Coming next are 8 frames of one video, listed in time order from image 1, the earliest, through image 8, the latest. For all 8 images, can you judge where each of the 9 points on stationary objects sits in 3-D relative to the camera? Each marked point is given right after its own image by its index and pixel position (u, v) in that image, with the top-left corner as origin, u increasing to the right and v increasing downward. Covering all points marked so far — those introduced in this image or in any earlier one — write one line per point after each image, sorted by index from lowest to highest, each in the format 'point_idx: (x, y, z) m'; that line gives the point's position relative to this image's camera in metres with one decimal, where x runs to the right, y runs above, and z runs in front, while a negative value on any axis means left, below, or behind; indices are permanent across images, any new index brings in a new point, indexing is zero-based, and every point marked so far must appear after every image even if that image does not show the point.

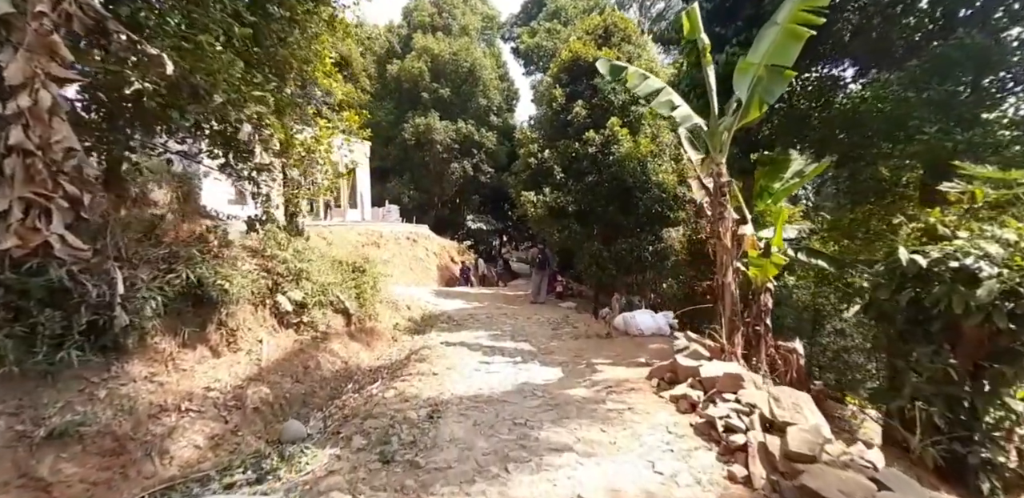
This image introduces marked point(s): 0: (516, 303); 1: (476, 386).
0: (+0.1, -1.5, +13.6) m
1: (-0.4, -1.5, +5.6) m
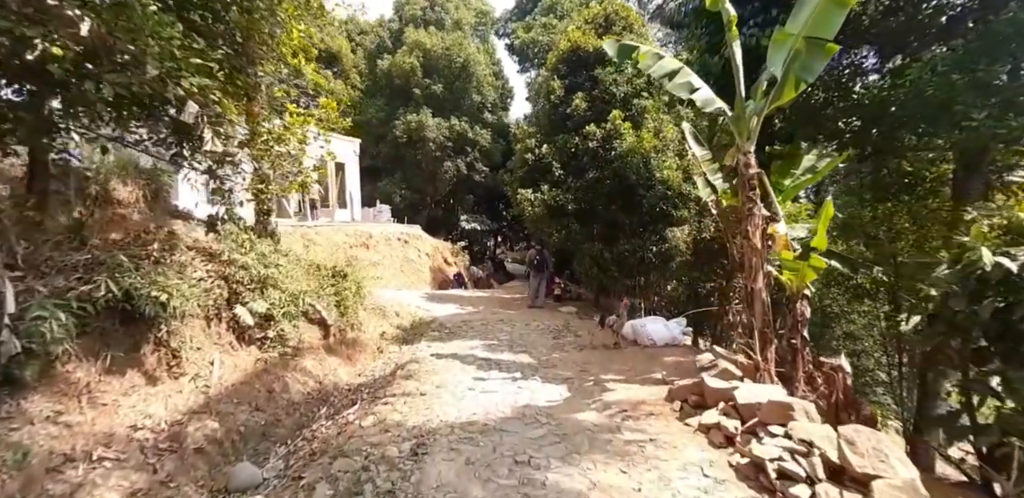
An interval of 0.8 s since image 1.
0: (0.0, -1.5, +12.9) m
1: (-0.4, -1.6, +4.9) m
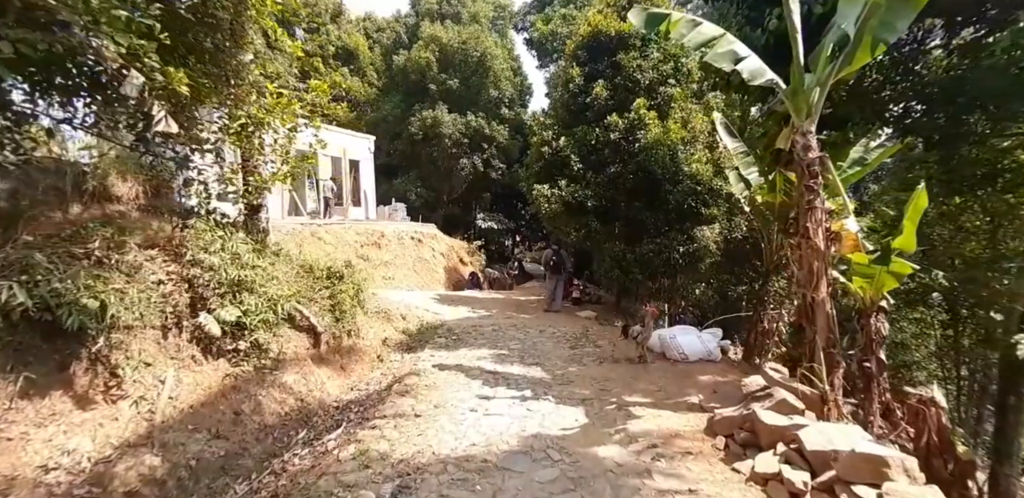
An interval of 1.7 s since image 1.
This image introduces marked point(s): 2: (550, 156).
0: (+0.4, -1.5, +12.1) m
1: (-0.3, -1.6, +4.1) m
2: (+0.9, +2.3, +12.6) m
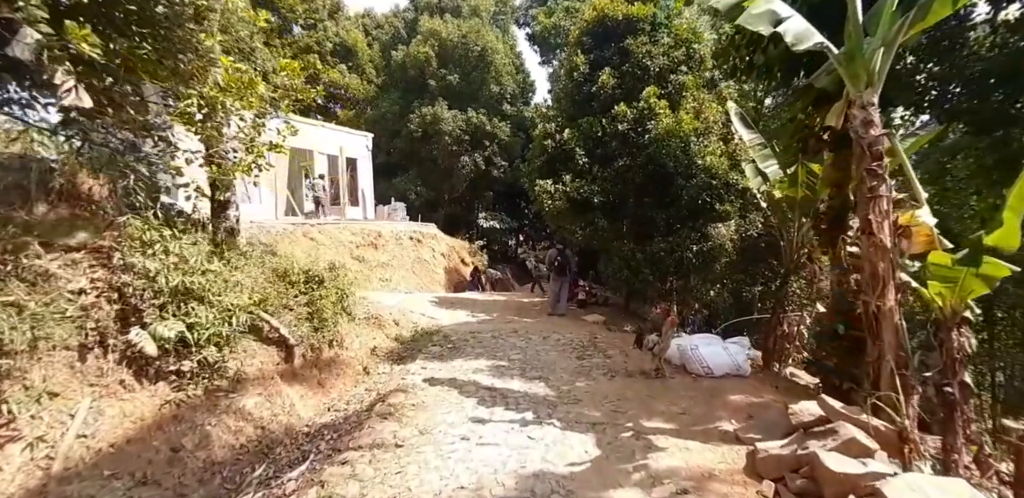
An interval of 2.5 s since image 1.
0: (+0.4, -1.5, +11.4) m
1: (-0.4, -1.6, +3.4) m
2: (+0.9, +2.3, +11.8) m
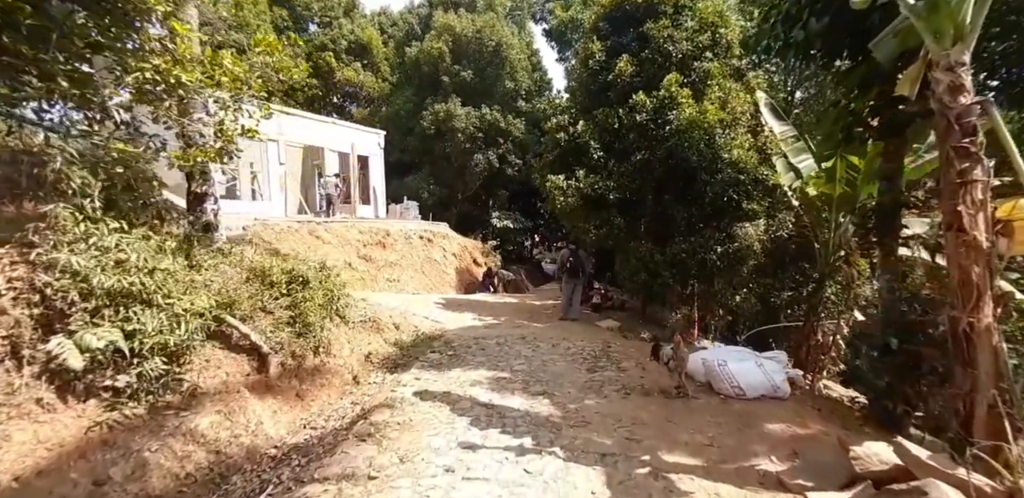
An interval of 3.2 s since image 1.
0: (+0.6, -1.5, +10.7) m
1: (-0.4, -1.5, +2.8) m
2: (+1.2, +2.3, +11.2) m
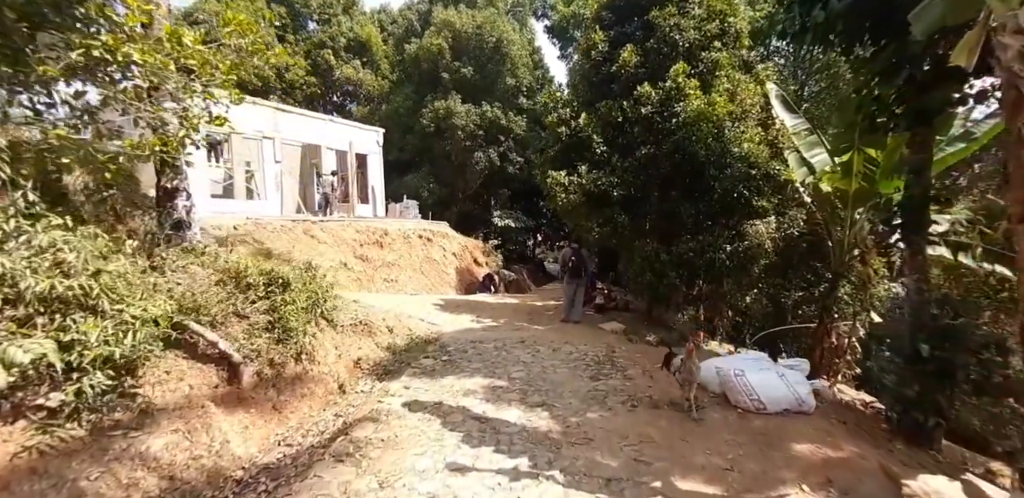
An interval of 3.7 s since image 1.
0: (+0.6, -1.5, +10.3) m
1: (-0.5, -1.5, +2.4) m
2: (+1.2, +2.4, +10.7) m
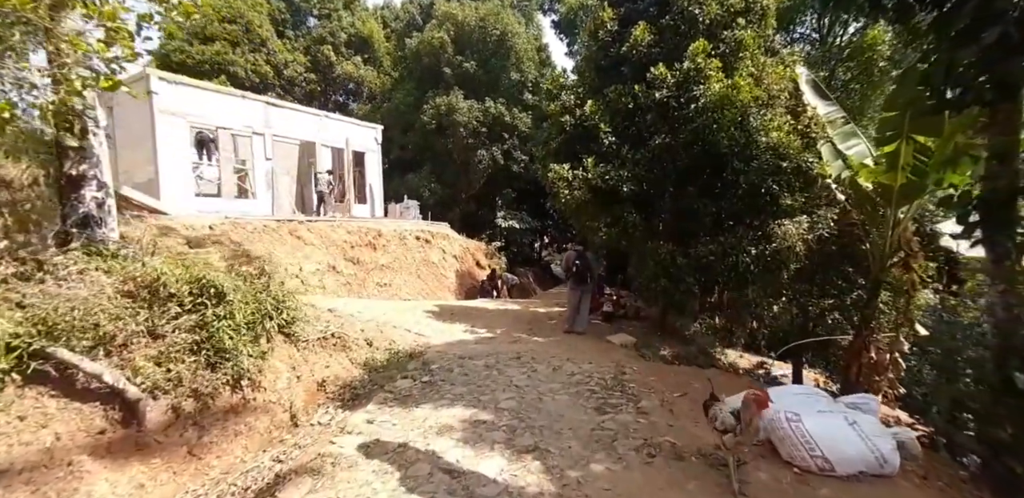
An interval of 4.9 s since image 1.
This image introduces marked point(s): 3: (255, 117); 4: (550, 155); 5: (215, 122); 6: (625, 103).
0: (+0.6, -1.5, +9.3) m
1: (-0.6, -1.5, +1.4) m
2: (+1.2, +2.3, +9.7) m
3: (-8.0, +4.1, +15.7) m
4: (+0.8, +1.9, +10.4) m
5: (-8.5, +3.6, +14.4) m
6: (+2.0, +2.6, +8.9) m
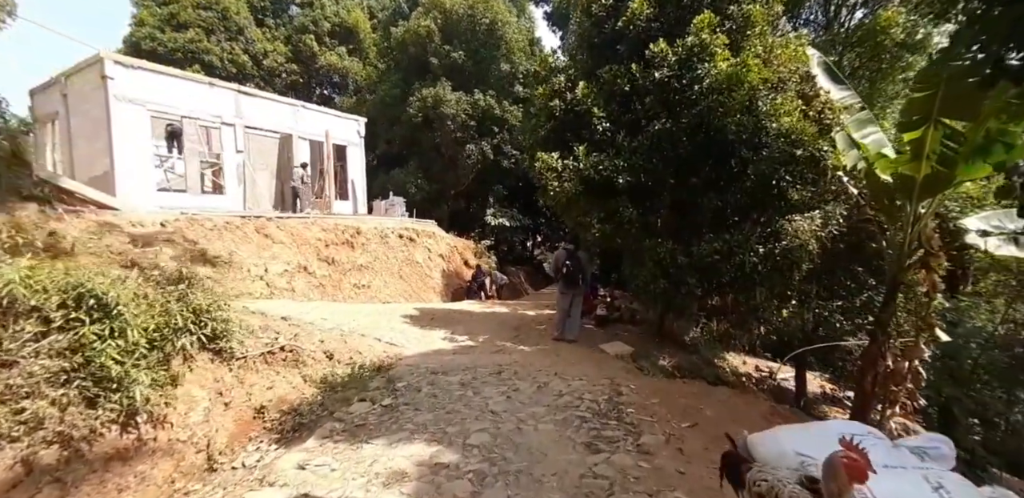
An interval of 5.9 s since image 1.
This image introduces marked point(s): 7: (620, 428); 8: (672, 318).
0: (+0.3, -1.5, +8.4) m
1: (-0.8, -1.5, +0.5) m
2: (+0.9, +2.3, +8.9) m
3: (-8.4, +4.2, +14.7) m
4: (+0.5, +1.9, +9.5) m
5: (-8.9, +3.7, +13.4) m
6: (+1.7, +2.6, +8.1) m
7: (+0.9, -1.4, +4.2) m
8: (+2.7, -1.2, +8.5) m
